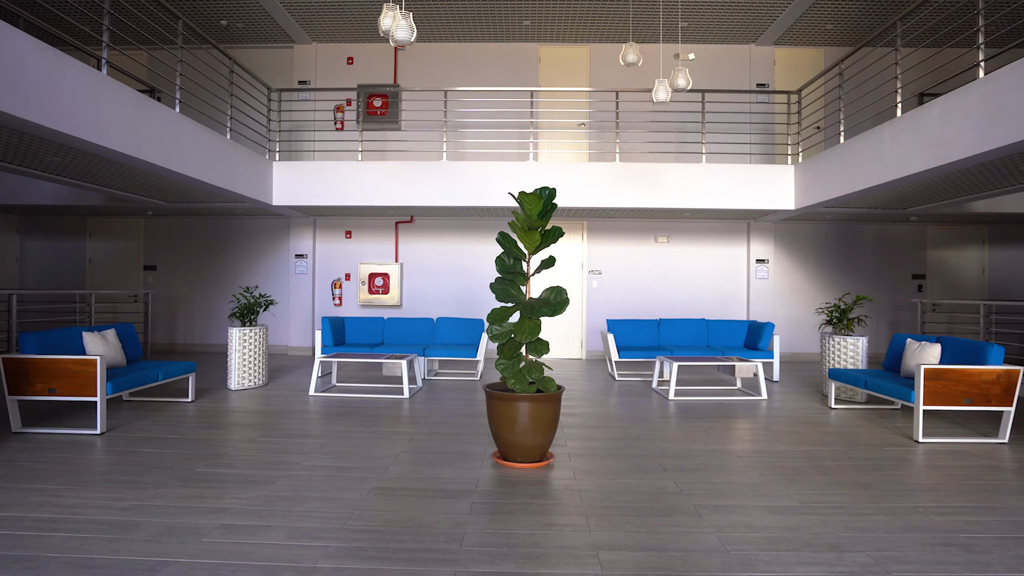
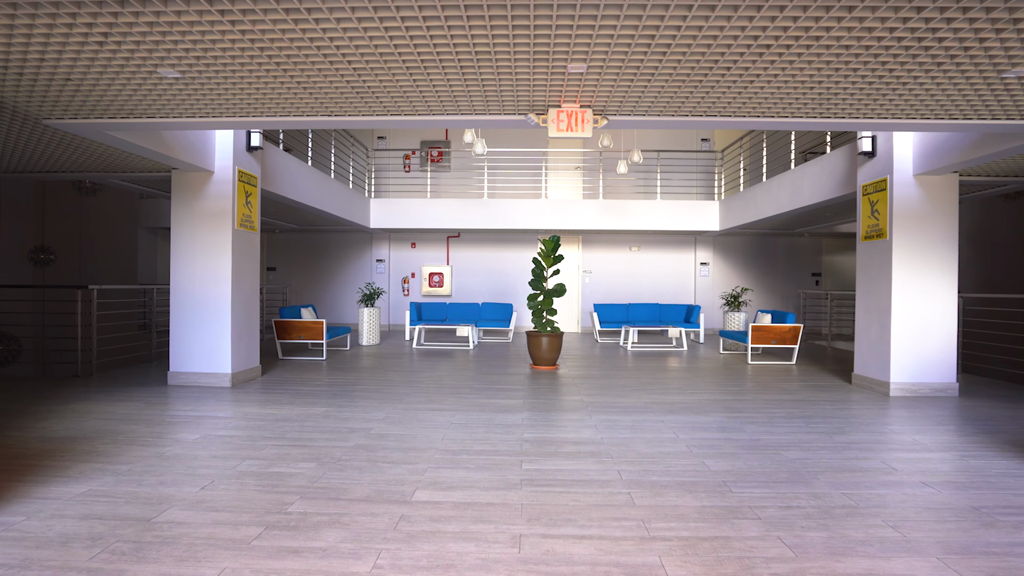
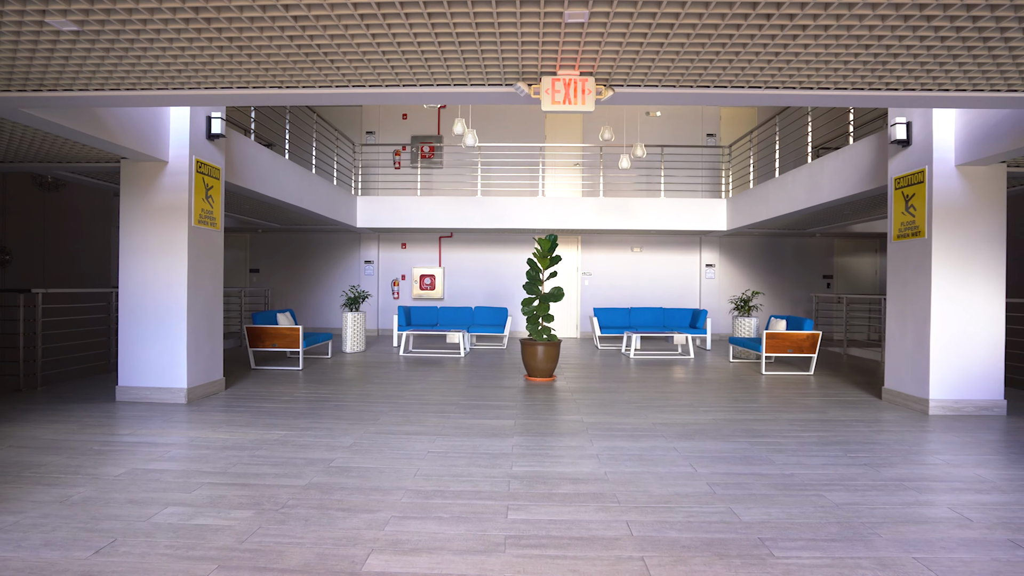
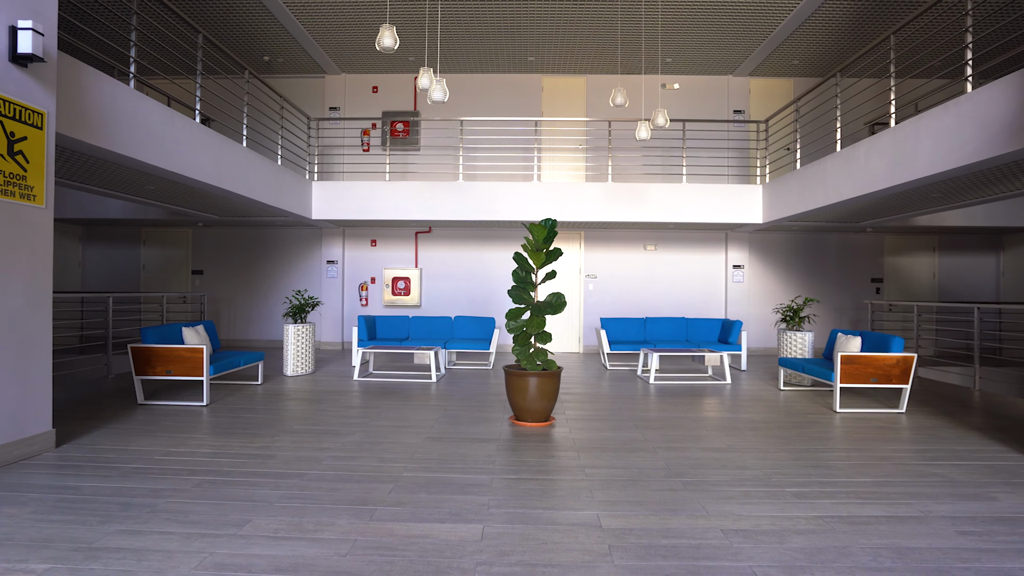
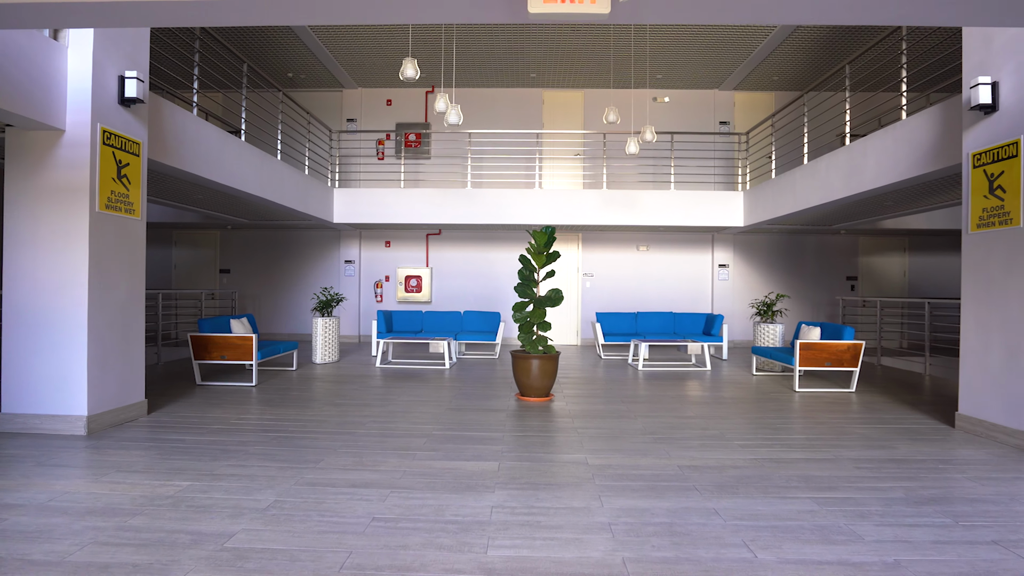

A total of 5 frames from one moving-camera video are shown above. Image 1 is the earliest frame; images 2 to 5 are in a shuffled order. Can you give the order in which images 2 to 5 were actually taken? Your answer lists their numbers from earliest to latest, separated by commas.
4, 5, 3, 2
